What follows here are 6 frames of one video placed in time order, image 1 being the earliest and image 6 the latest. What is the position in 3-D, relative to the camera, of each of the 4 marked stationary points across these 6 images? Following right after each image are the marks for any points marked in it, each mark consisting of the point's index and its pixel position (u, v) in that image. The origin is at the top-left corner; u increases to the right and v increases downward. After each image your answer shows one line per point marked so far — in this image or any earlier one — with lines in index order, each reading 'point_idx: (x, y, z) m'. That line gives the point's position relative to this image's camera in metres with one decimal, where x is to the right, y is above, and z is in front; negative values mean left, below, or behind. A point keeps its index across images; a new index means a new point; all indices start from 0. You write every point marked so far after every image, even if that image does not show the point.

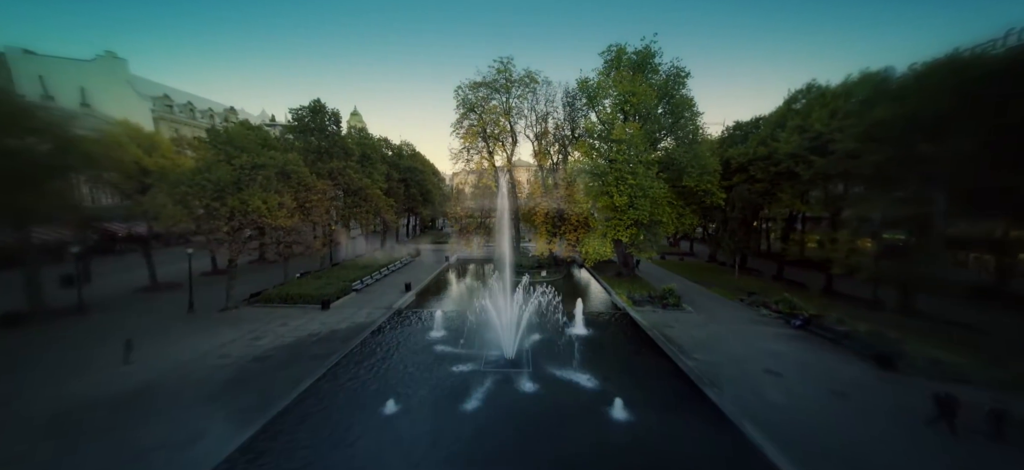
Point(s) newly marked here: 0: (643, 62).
0: (+5.8, +7.3, +15.7) m
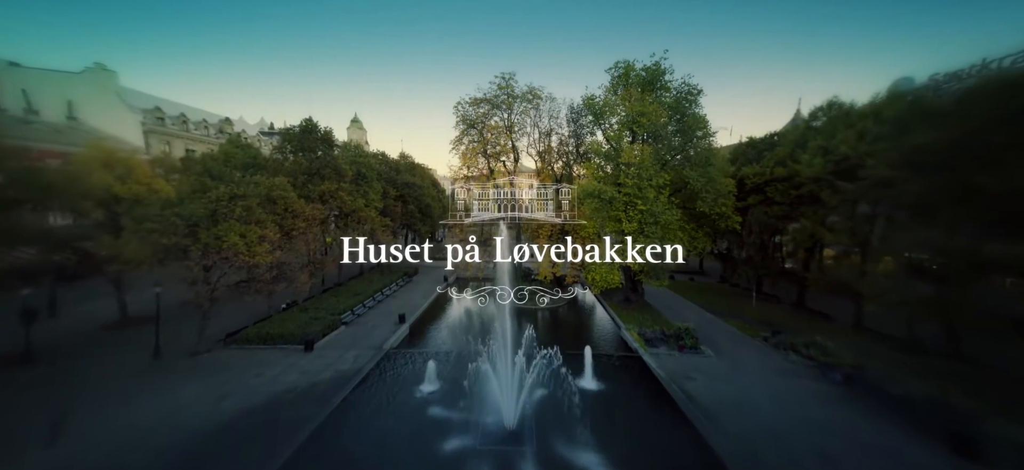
0: (+5.9, +6.3, +14.9) m
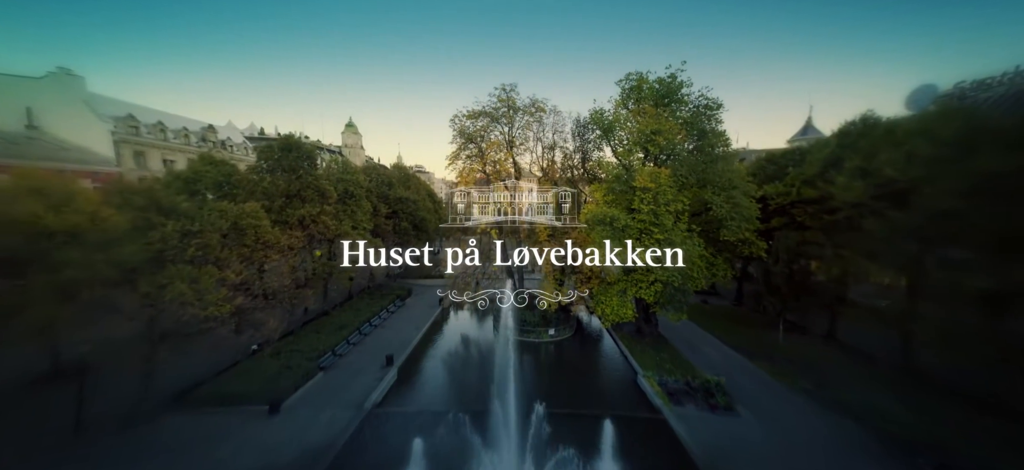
0: (+5.9, +5.3, +13.5) m
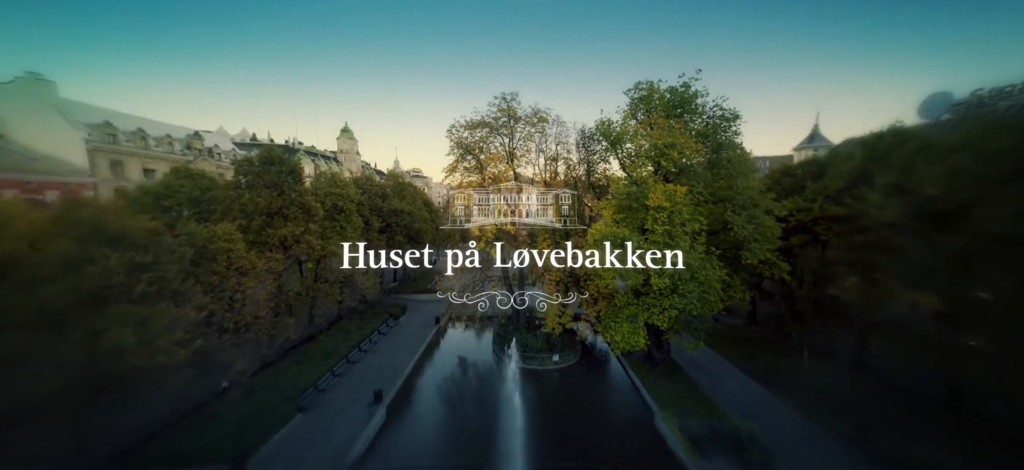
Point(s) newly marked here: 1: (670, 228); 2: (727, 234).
0: (+6.0, +4.6, +12.6) m
1: (+4.7, +0.2, +10.7) m
2: (+6.8, 0.0, +11.4) m
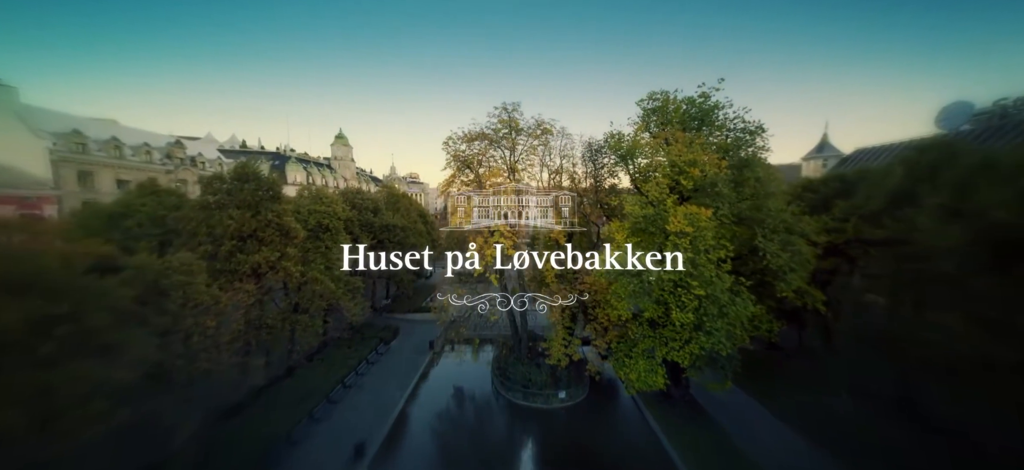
0: (+6.0, +3.9, +11.5) m
1: (+4.8, -0.5, +9.5) m
2: (+6.9, -0.7, +10.2) m
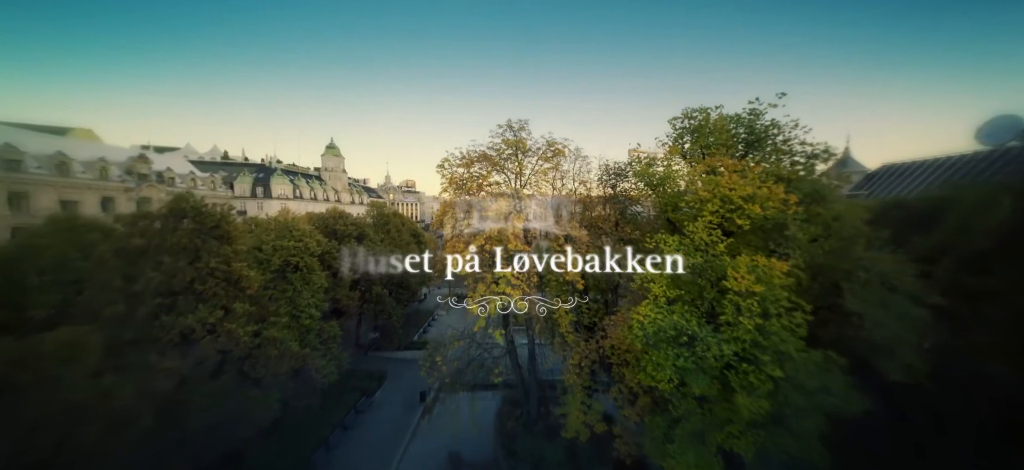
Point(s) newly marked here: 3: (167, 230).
0: (+6.3, +2.7, +9.3) m
1: (+5.0, -1.7, +7.3) m
2: (+7.1, -1.9, +8.0) m
3: (-7.9, +0.2, +8.3) m
